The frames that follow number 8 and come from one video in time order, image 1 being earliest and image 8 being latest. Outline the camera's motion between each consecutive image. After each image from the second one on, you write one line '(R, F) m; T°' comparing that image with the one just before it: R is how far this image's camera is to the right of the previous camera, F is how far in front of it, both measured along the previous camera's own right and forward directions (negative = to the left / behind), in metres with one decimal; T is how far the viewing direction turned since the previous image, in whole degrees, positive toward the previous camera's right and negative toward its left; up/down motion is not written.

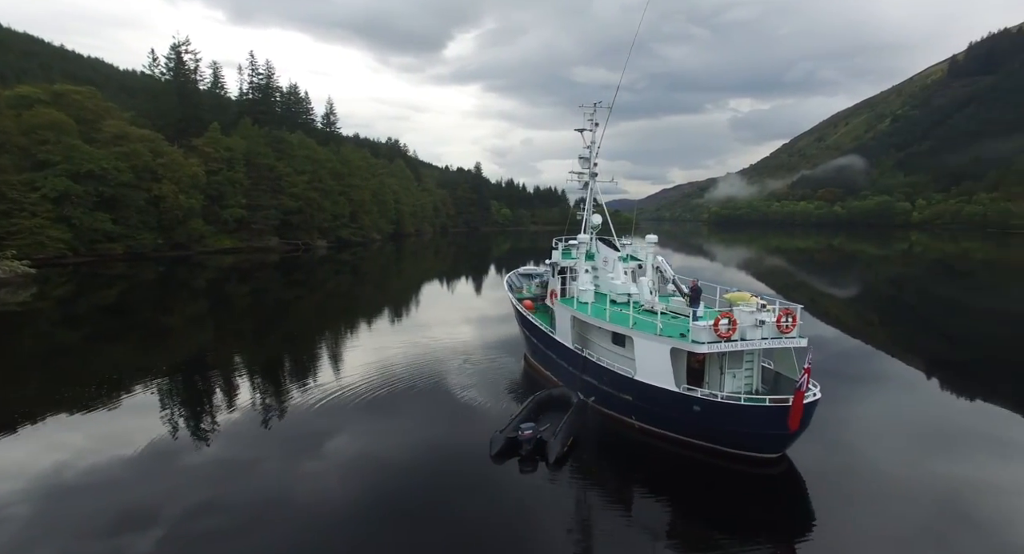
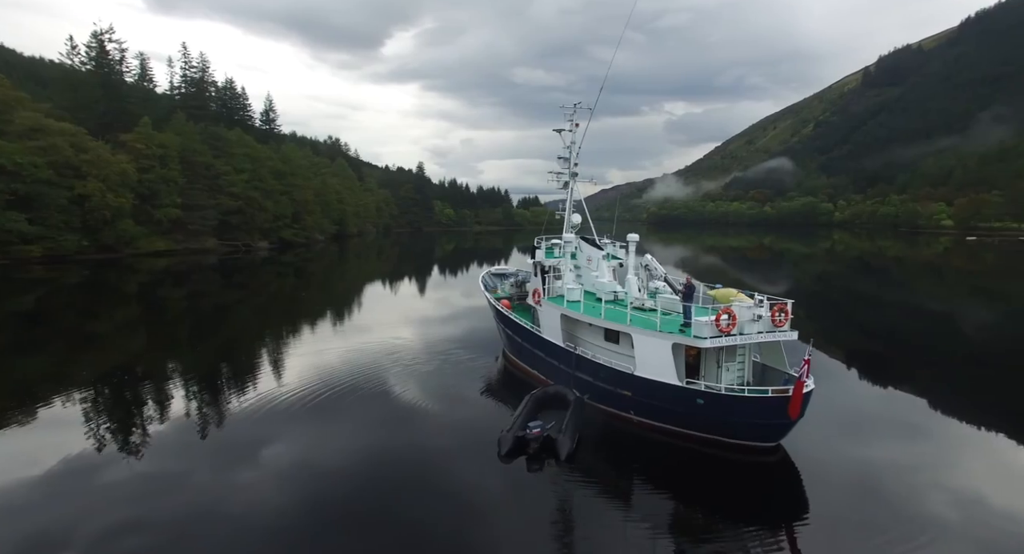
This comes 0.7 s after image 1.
(-0.4, 0.0) m; +5°
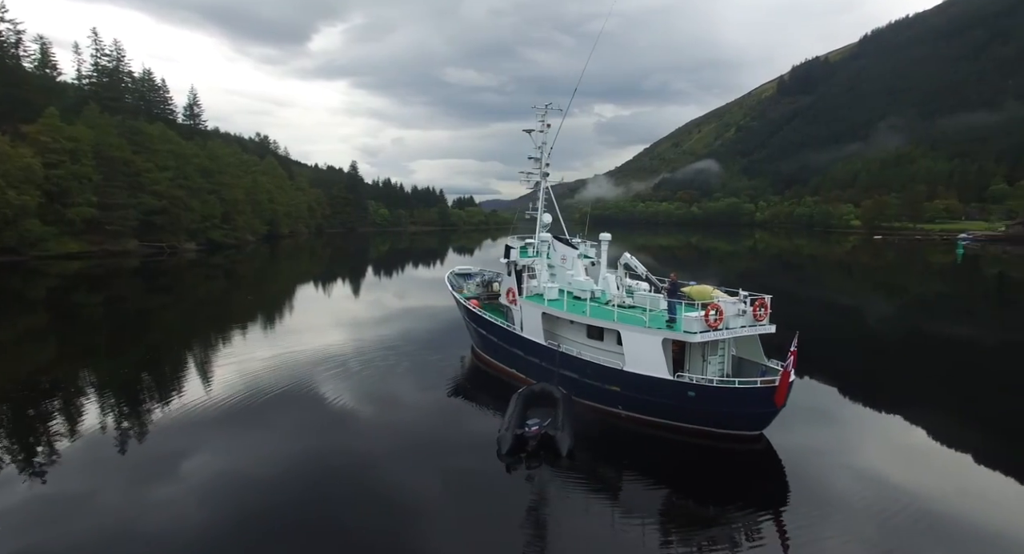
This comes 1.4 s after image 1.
(-0.3, 0.0) m; +6°
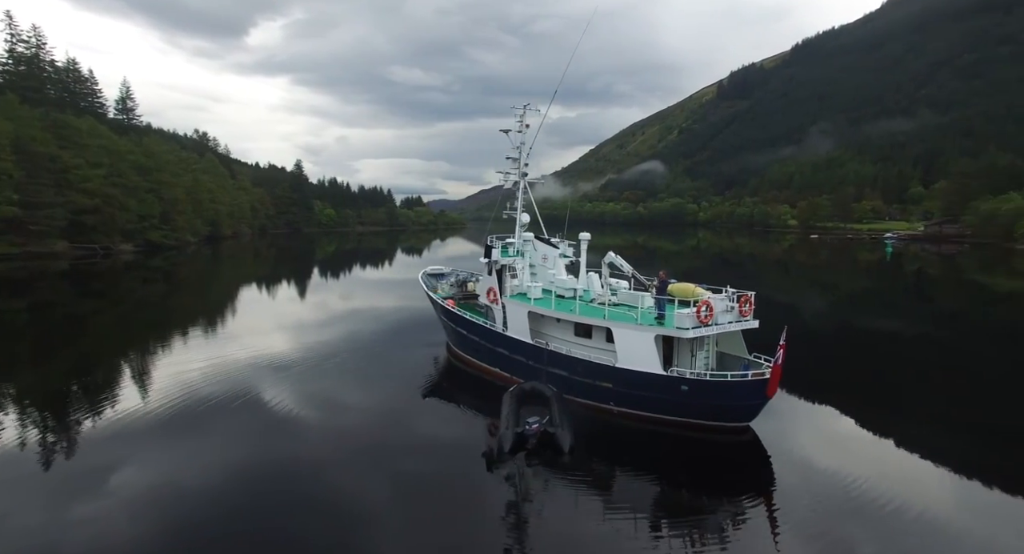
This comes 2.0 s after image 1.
(-0.3, 0.0) m; +5°
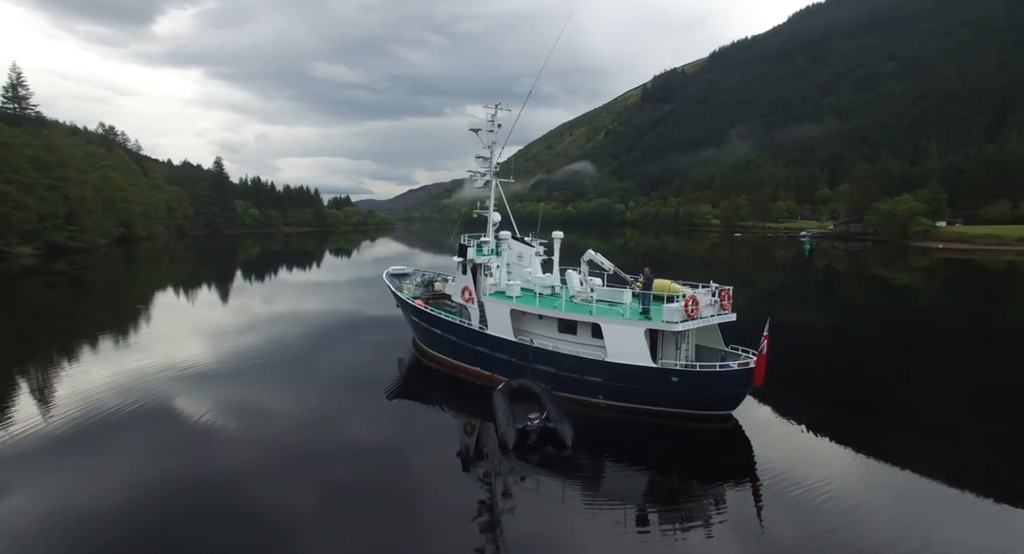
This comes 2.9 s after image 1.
(-0.4, 0.0) m; +6°
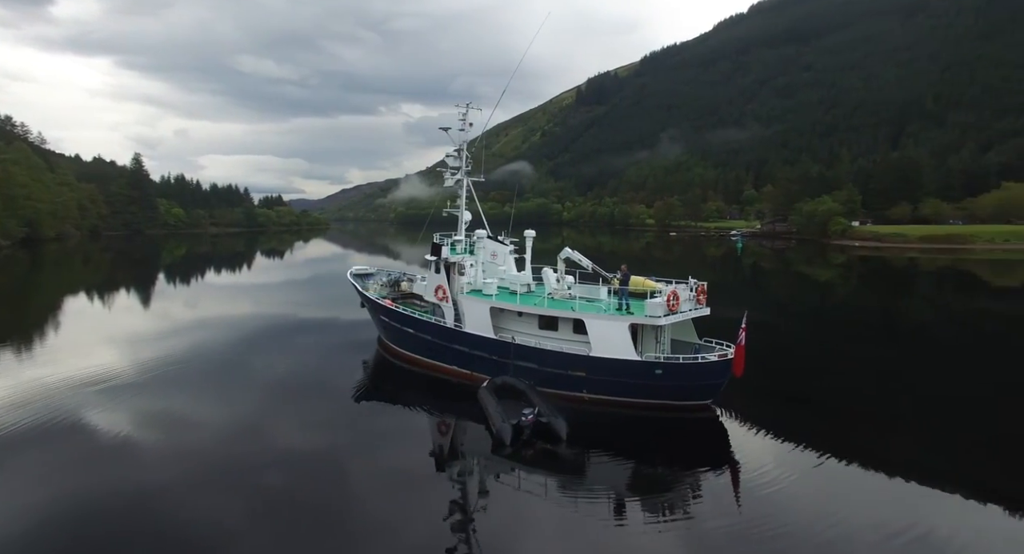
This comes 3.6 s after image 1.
(-0.3, 0.0) m; +6°
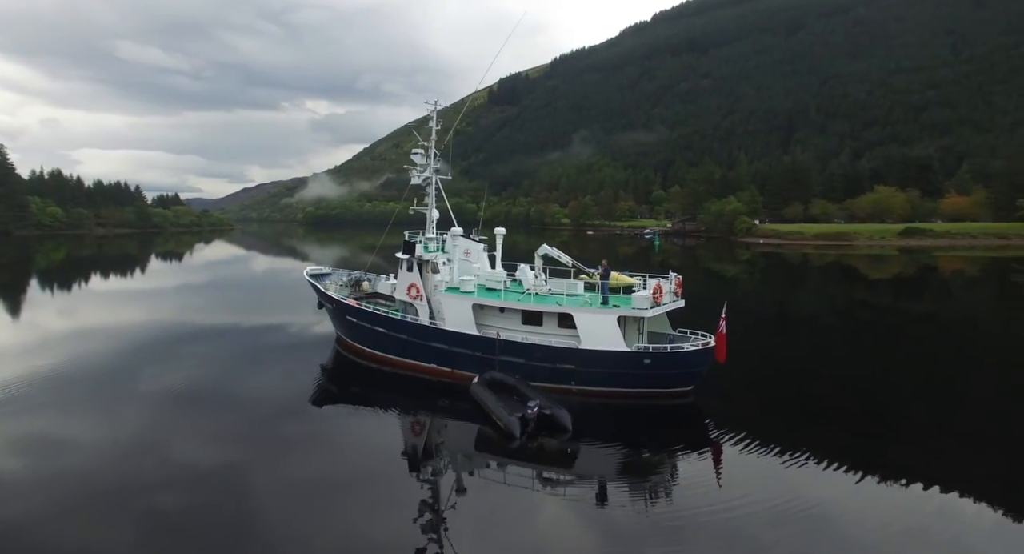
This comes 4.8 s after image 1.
(-0.5, 0.0) m; +8°
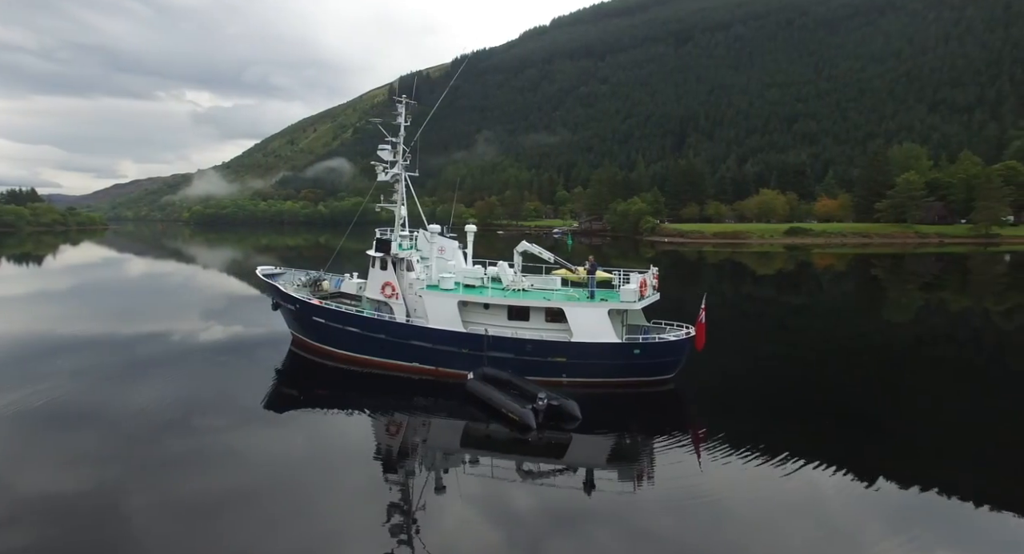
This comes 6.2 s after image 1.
(-0.6, 0.0) m; +9°
